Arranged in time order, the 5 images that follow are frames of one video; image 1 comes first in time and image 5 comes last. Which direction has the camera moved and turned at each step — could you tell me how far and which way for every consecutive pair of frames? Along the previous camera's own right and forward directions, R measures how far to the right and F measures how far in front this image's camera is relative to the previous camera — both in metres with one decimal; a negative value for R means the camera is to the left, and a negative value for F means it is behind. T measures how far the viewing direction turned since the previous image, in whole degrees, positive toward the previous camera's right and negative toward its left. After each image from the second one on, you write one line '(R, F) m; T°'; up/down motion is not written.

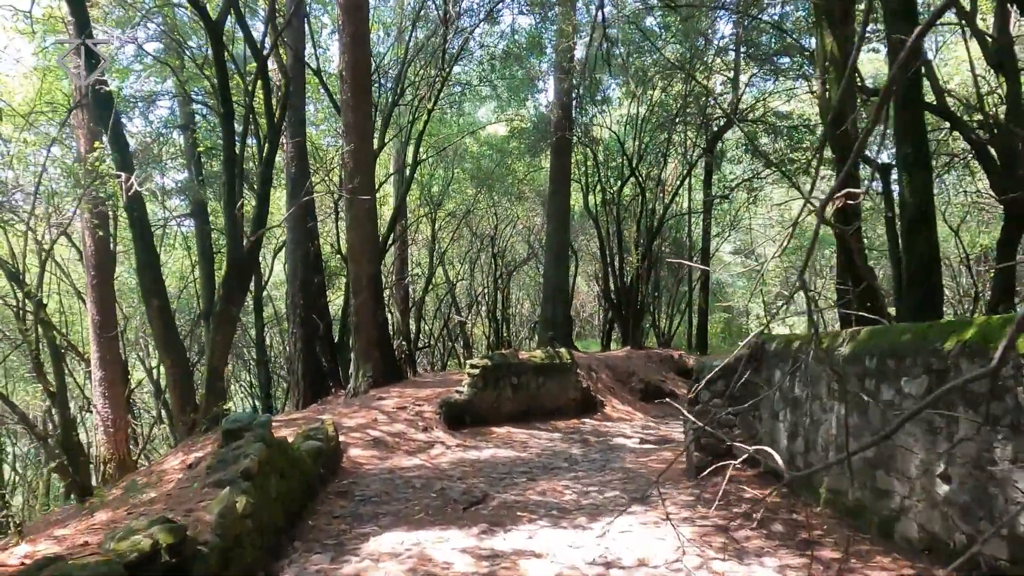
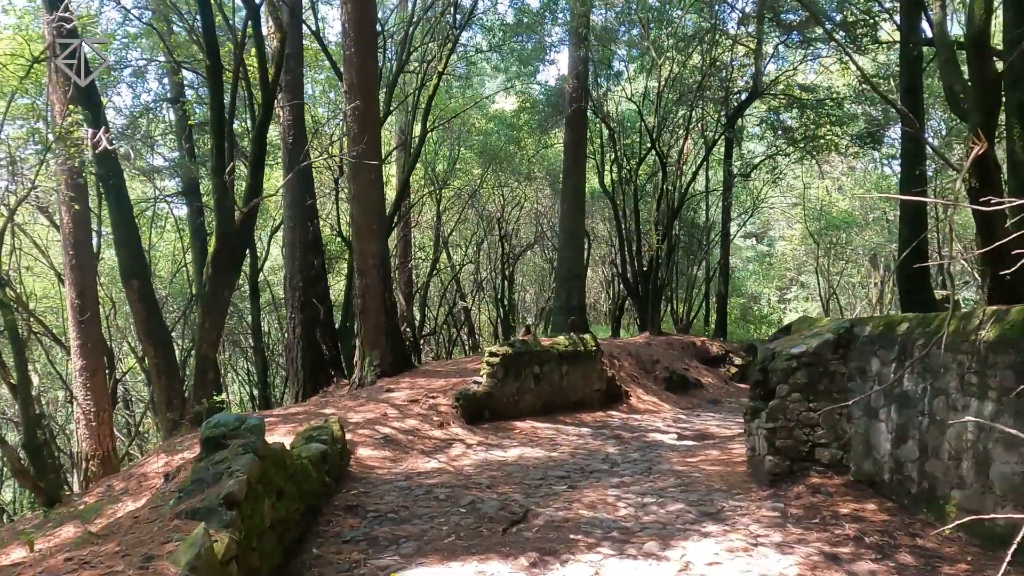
(-0.3, +0.9) m; 0°
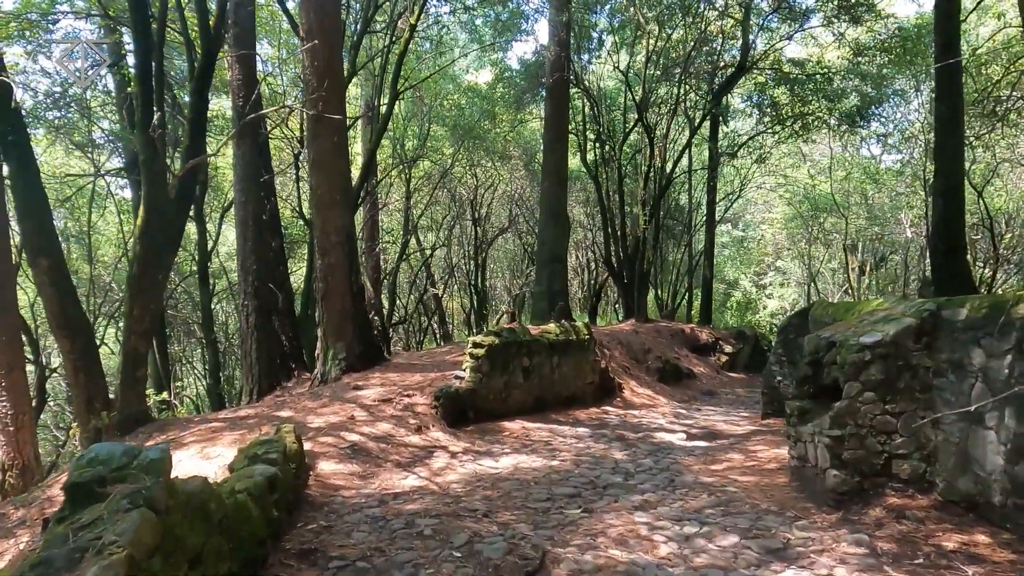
(-0.2, +1.0) m; +3°
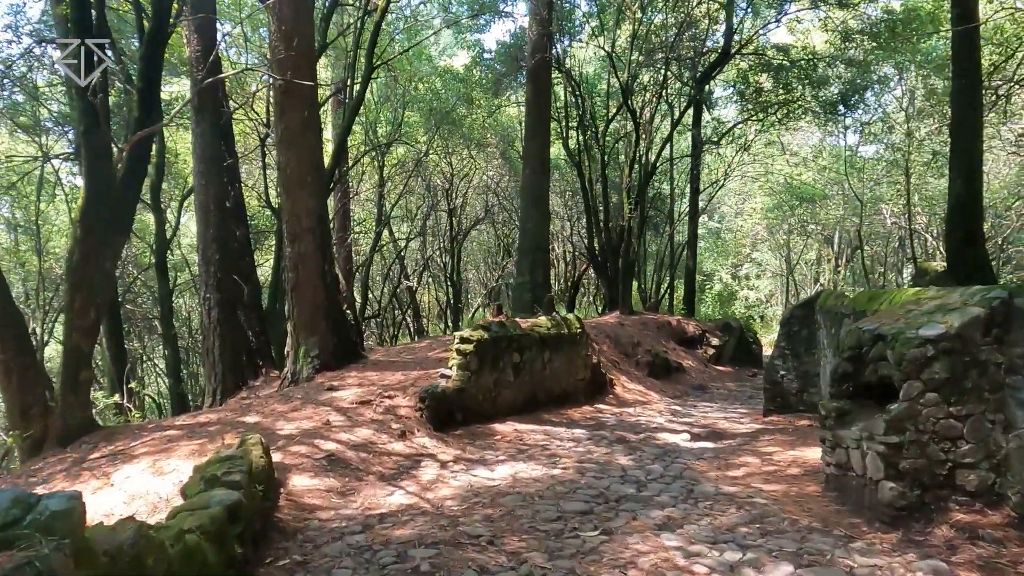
(-0.2, +0.6) m; +2°
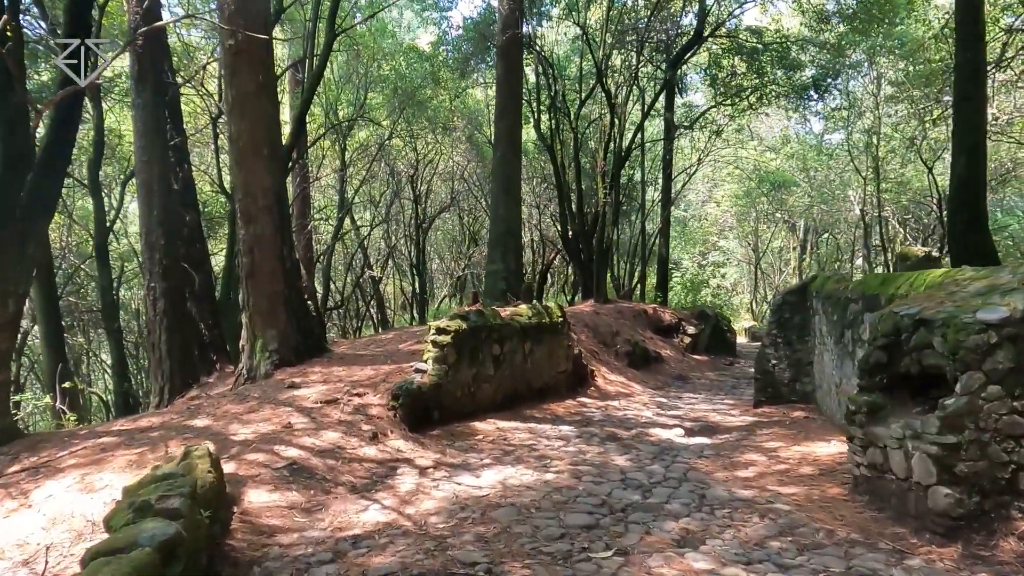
(-0.2, +0.5) m; +3°
